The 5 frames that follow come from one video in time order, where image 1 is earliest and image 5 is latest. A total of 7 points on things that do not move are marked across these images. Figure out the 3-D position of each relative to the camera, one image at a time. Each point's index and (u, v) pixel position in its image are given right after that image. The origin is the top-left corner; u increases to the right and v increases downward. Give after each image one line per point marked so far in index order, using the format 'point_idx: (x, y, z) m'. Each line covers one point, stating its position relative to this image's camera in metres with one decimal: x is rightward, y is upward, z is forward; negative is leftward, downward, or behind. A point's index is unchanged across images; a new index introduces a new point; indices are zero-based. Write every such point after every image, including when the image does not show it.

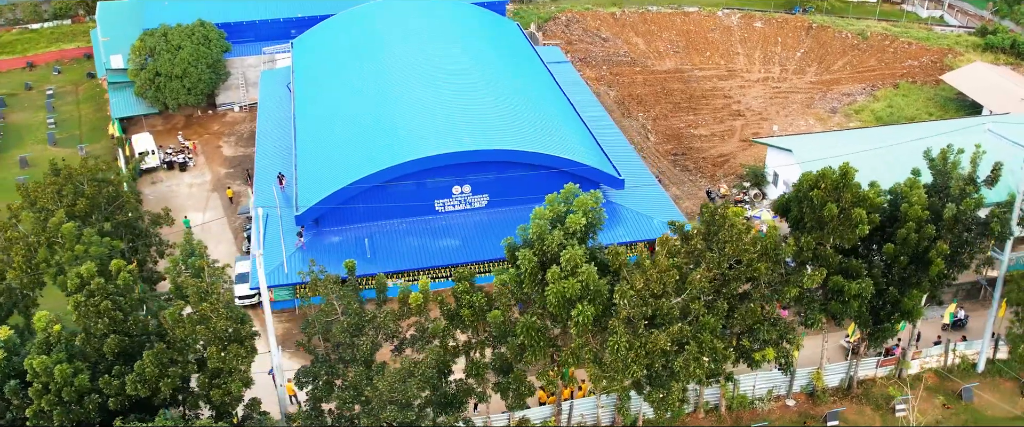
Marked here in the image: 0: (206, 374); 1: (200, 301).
0: (-6.1, -3.2, +19.0) m
1: (-6.2, -1.7, +18.8) m
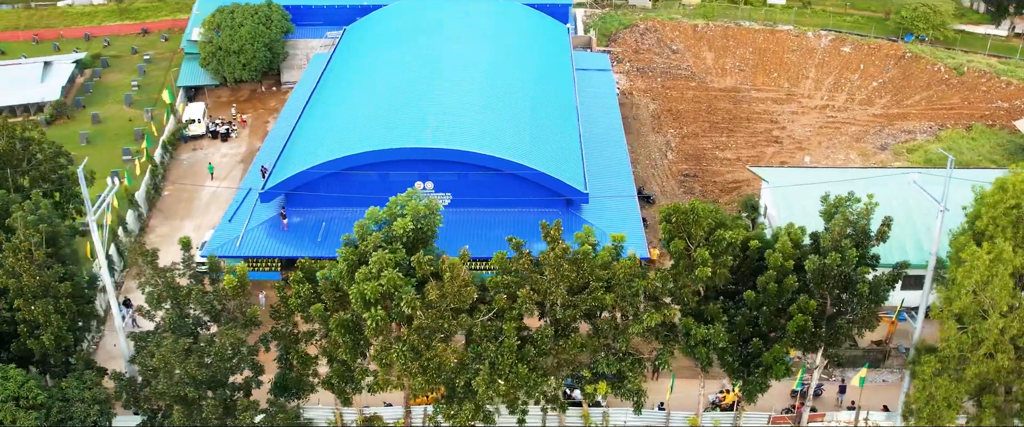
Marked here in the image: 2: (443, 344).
0: (-10.5, -2.4, +20.4) m
1: (-10.4, -0.9, +20.2) m
2: (-1.4, -2.7, +19.9) m
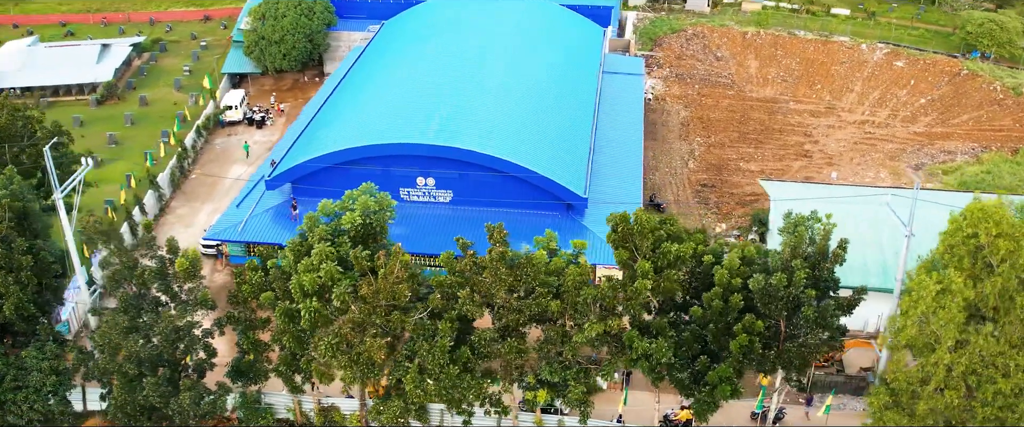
0: (-11.8, -1.8, +21.4) m
1: (-11.7, -0.3, +21.1) m
2: (-2.8, -2.6, +19.9) m
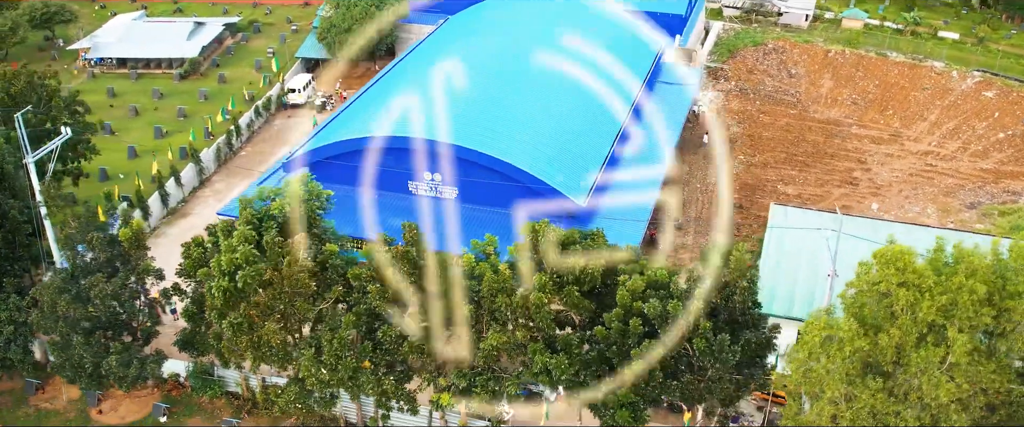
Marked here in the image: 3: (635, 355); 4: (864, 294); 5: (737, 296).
0: (-13.5, -0.7, +23.2) m
1: (-13.3, +0.7, +22.9) m
2: (-5.0, -2.4, +20.4) m
3: (+2.4, -2.9, +19.3) m
4: (+6.4, -1.4, +17.5) m
5: (+4.5, -1.6, +19.3) m
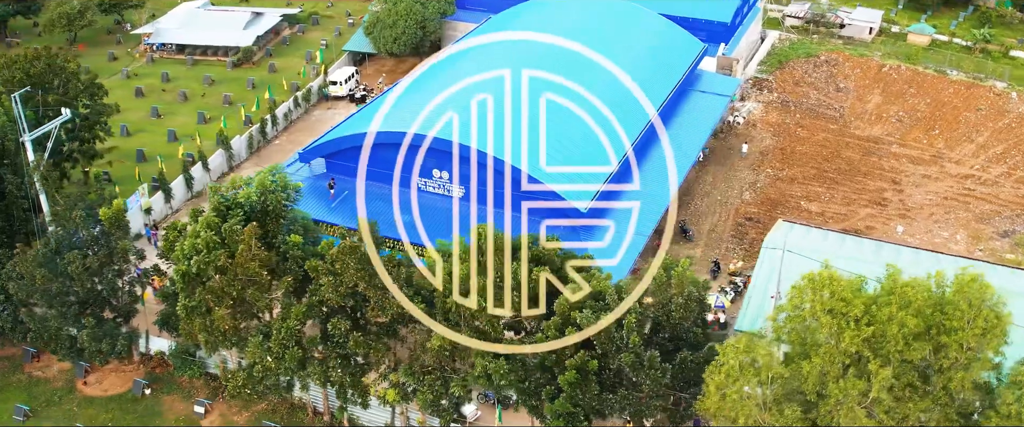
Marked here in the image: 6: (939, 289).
0: (-14.3, 0.0, +24.4) m
1: (-14.0, +1.4, +24.1) m
2: (-6.1, -2.1, +20.9) m
3: (+1.1, -3.0, +19.1) m
4: (+5.0, -1.8, +16.9) m
5: (+3.3, -1.9, +18.8) m
6: (+7.5, -1.3, +16.8) m
